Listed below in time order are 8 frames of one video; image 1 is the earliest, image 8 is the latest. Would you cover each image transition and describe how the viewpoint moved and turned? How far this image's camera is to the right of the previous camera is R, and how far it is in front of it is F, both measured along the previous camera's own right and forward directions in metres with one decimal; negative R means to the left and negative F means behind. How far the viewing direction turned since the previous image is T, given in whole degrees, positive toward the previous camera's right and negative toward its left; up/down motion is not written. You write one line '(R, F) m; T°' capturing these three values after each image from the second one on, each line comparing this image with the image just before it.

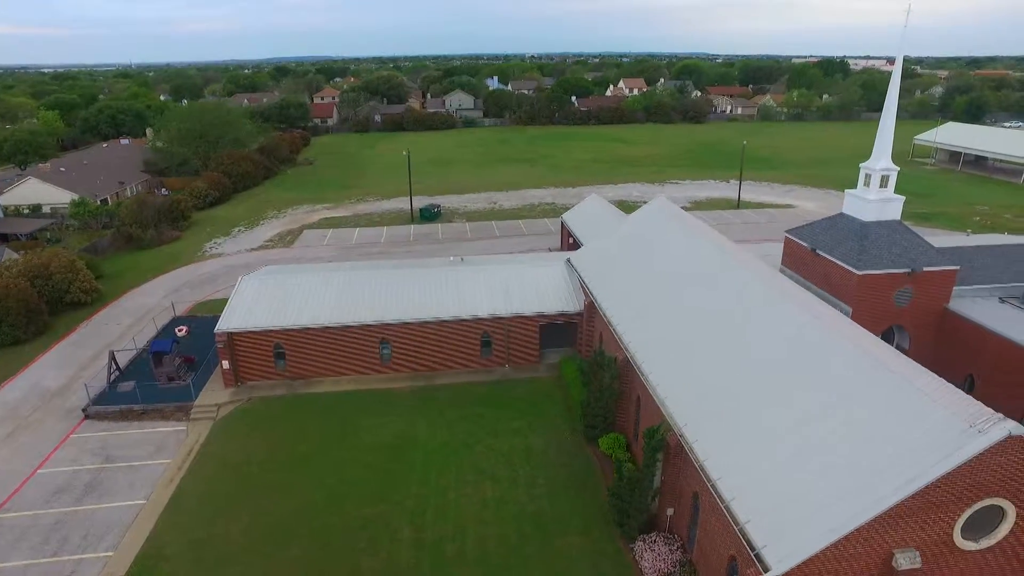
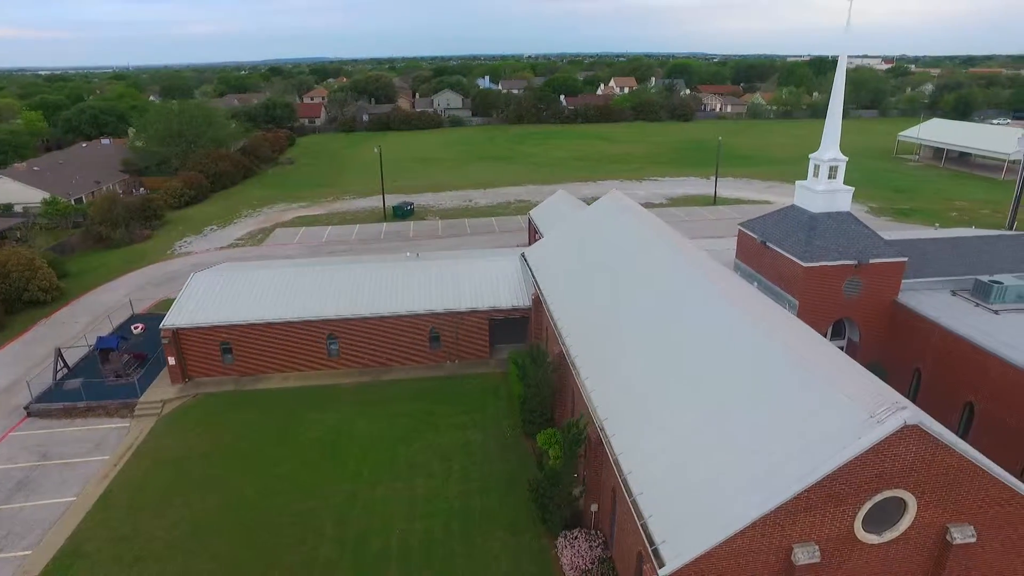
(+1.9, +0.3) m; 0°
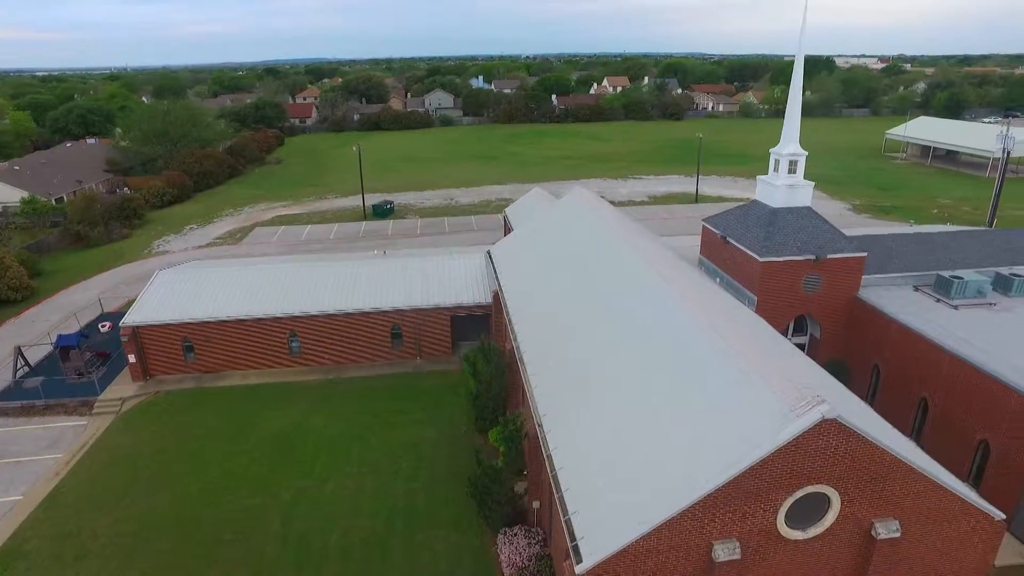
(+1.4, +0.2) m; 0°
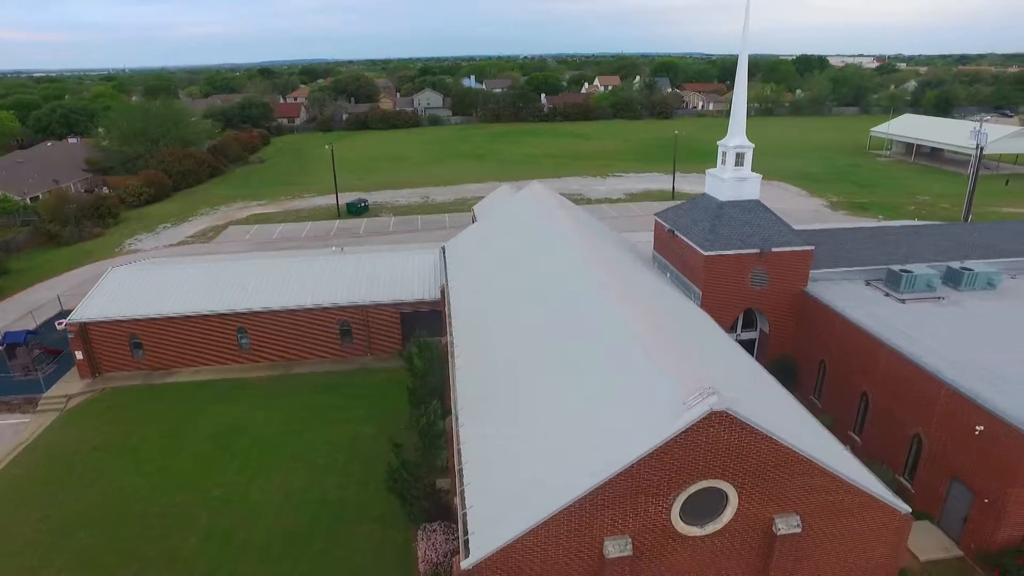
(+1.9, +0.3) m; 0°
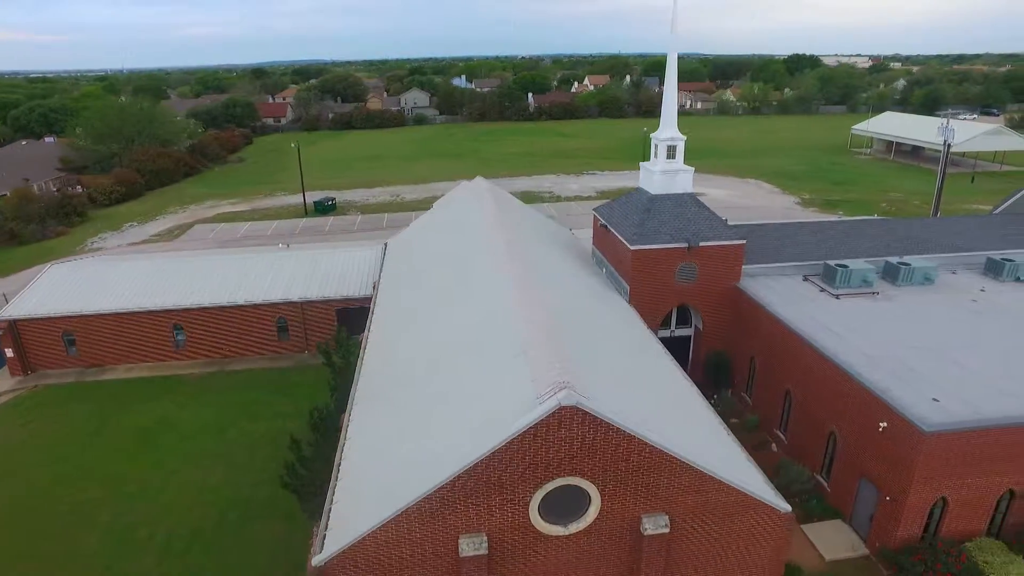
(+2.3, +0.4) m; 0°
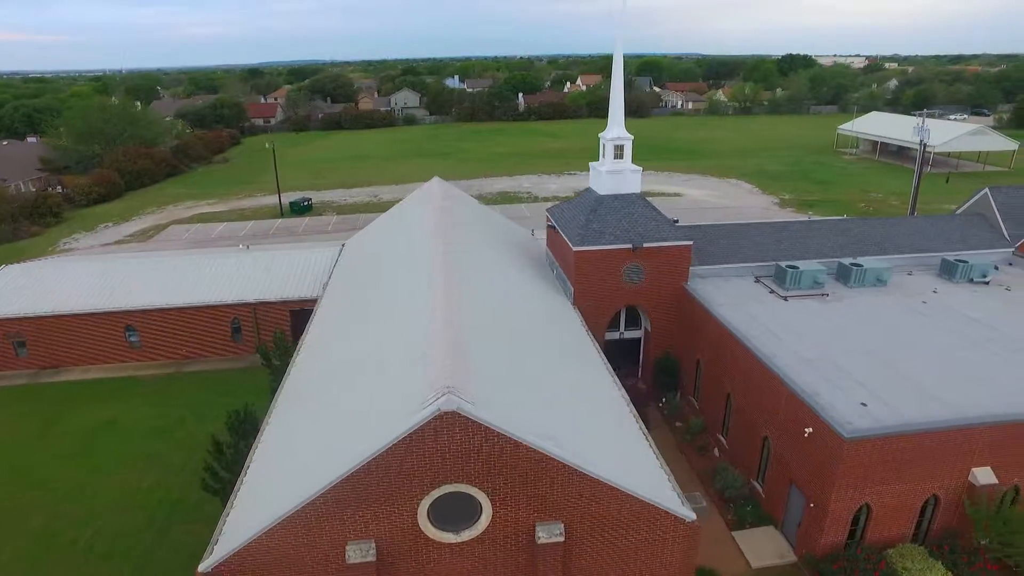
(+1.7, +0.3) m; 0°
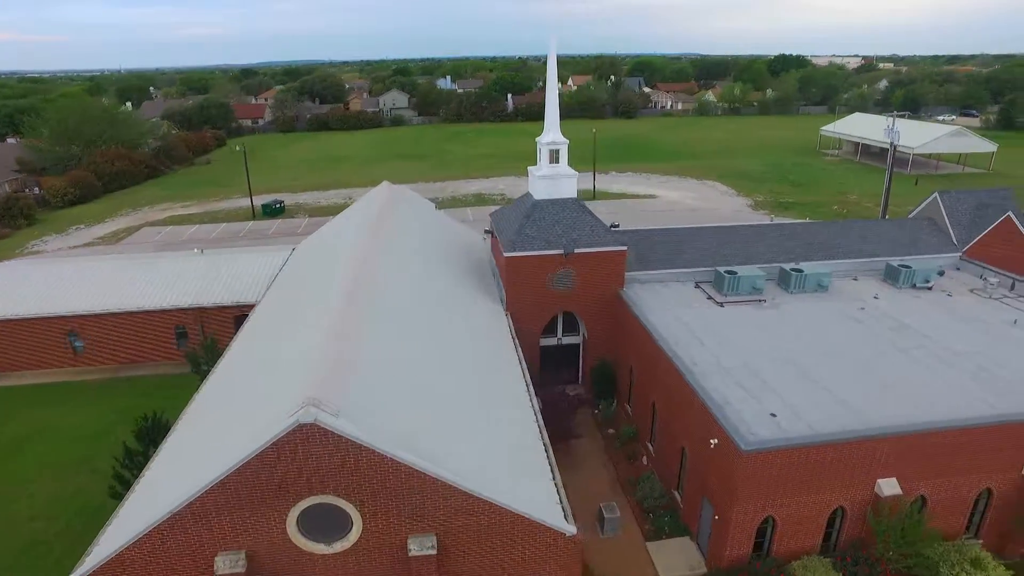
(+2.0, +0.2) m; 0°
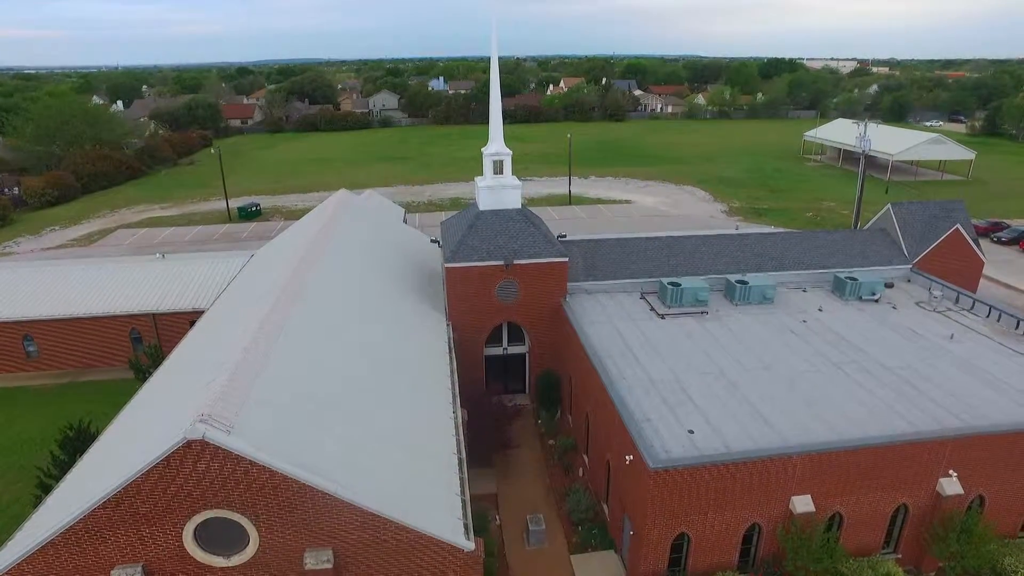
(+1.7, -0.1) m; 0°
